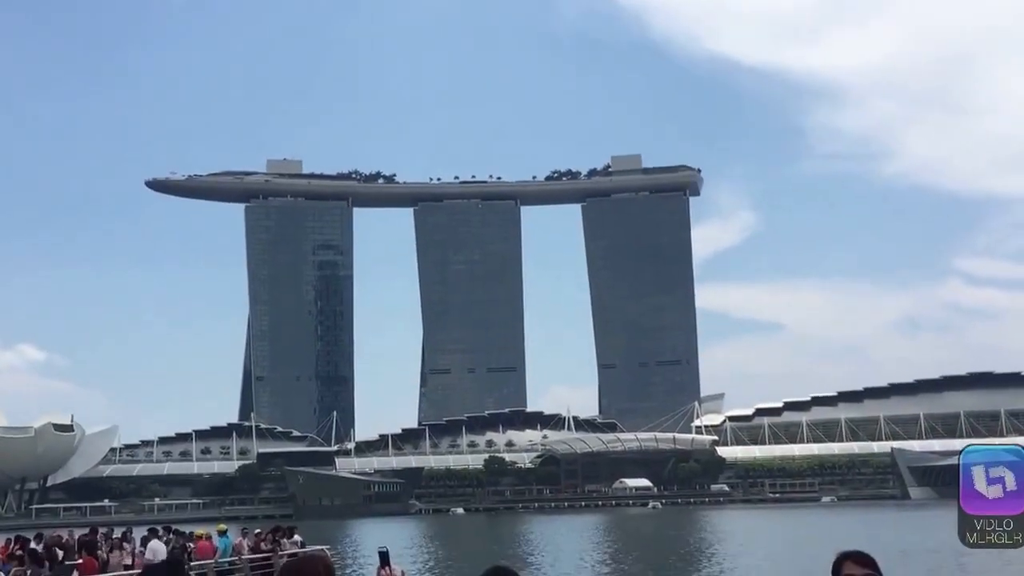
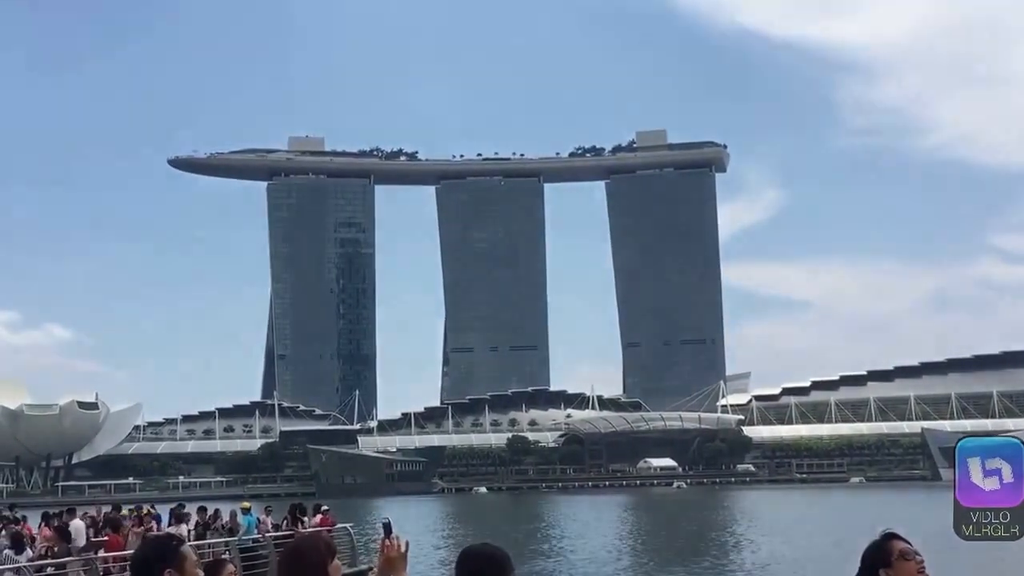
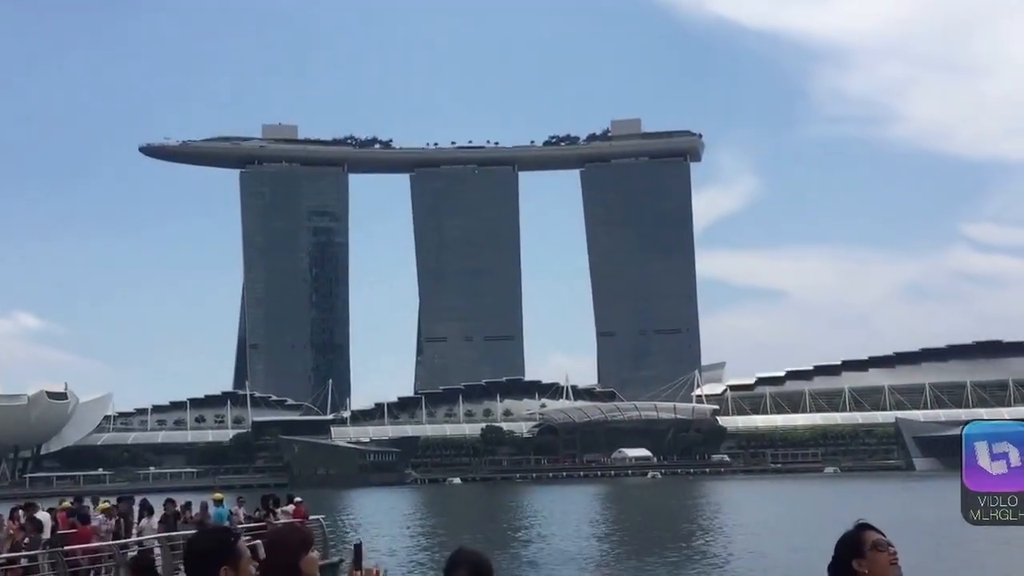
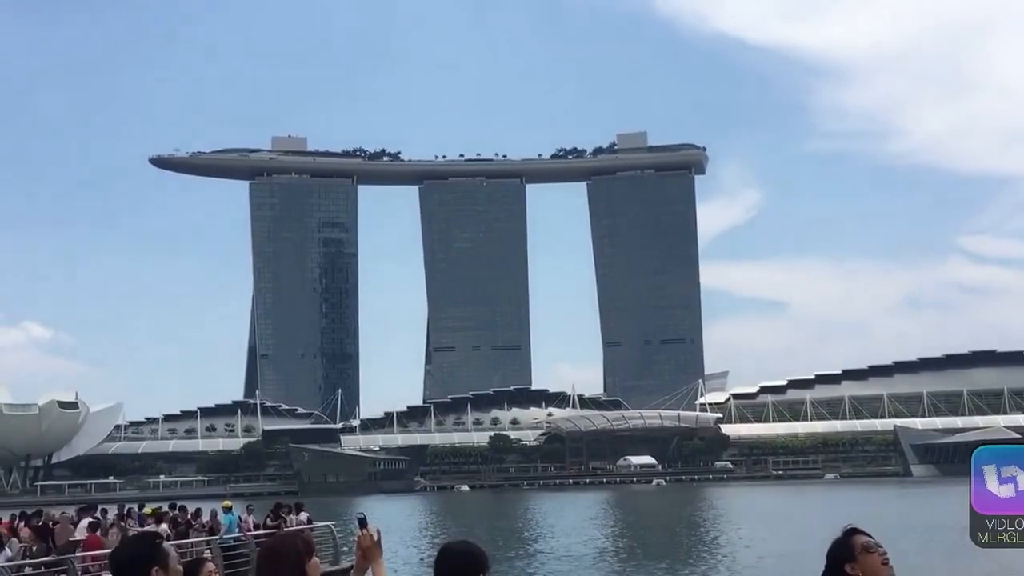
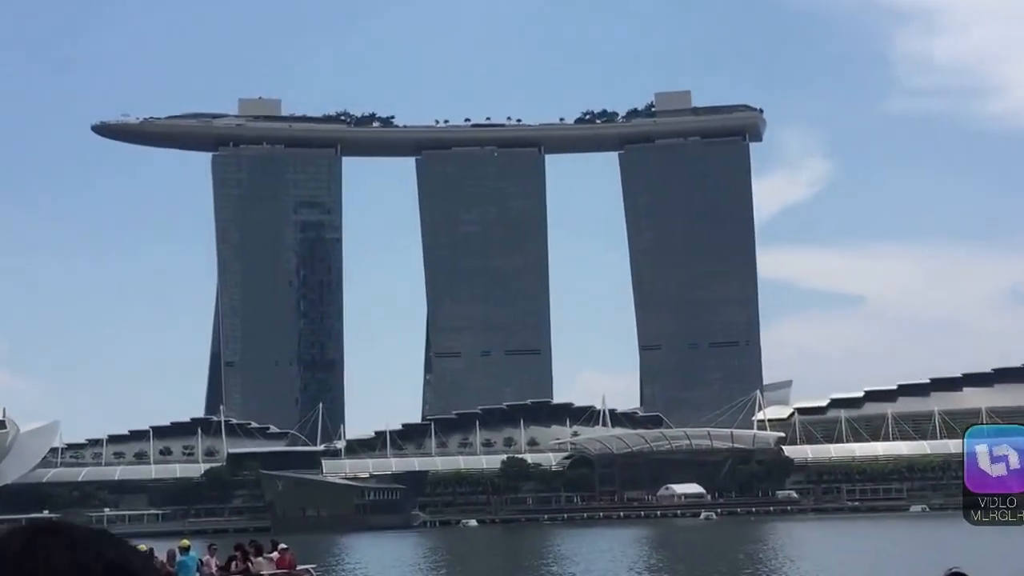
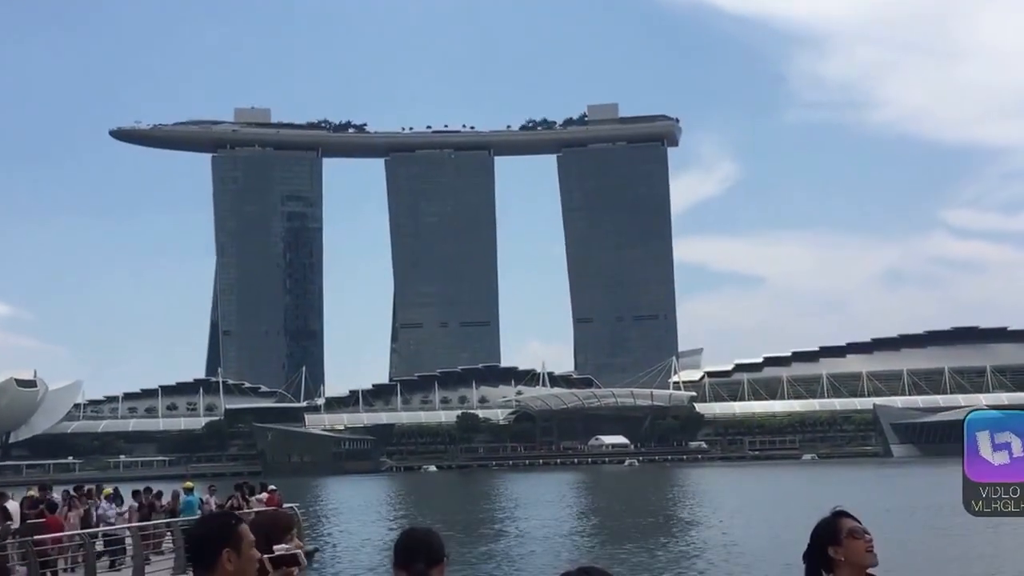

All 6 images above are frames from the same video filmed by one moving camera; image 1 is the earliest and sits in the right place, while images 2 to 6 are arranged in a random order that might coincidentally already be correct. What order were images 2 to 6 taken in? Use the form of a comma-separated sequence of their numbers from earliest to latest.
4, 2, 3, 6, 5
